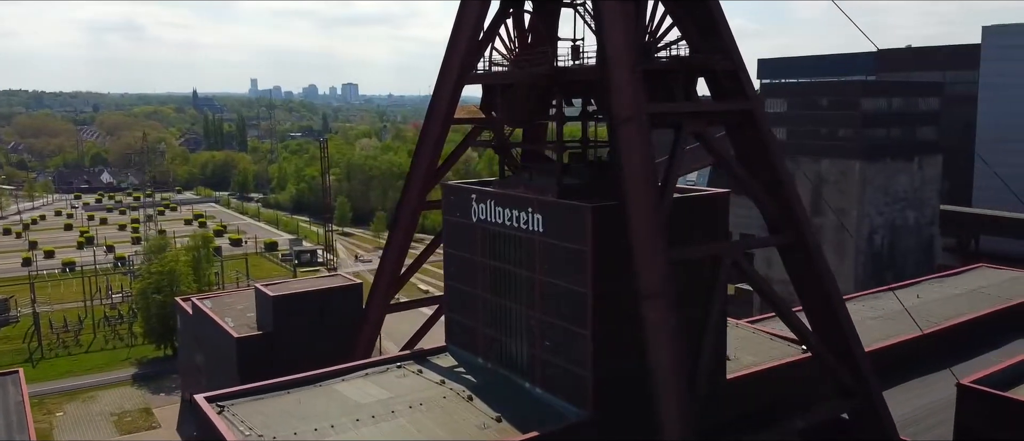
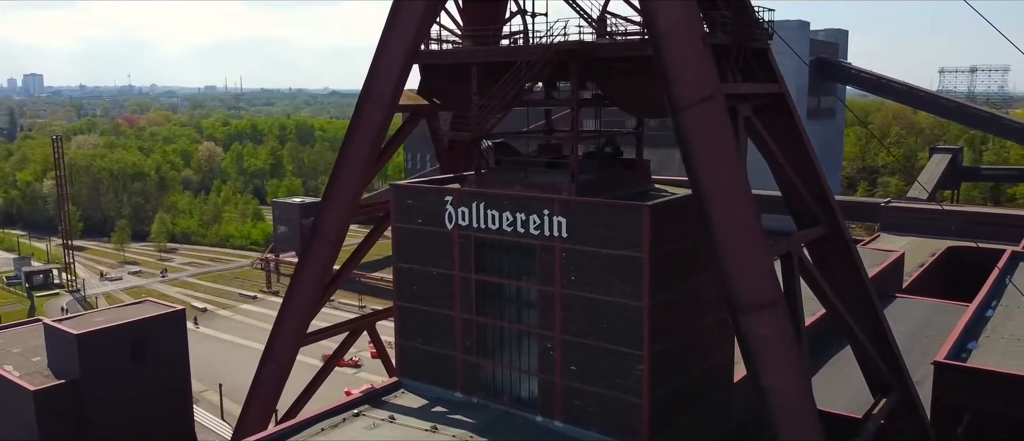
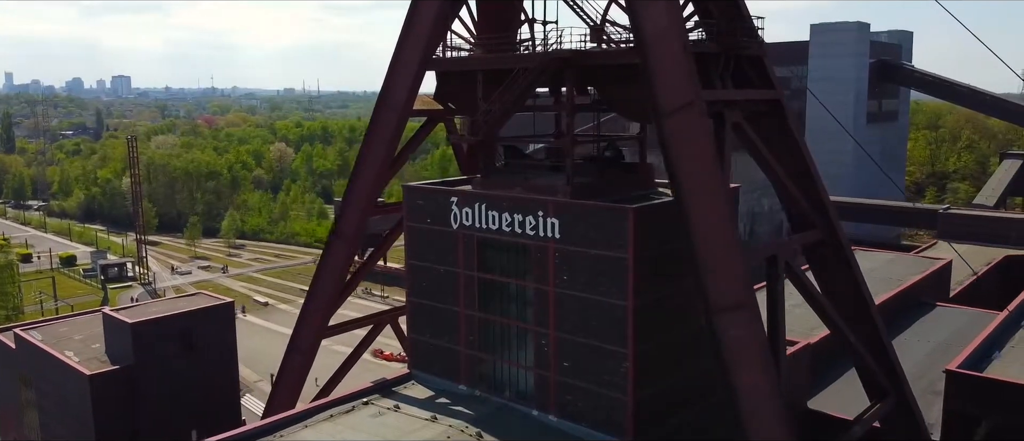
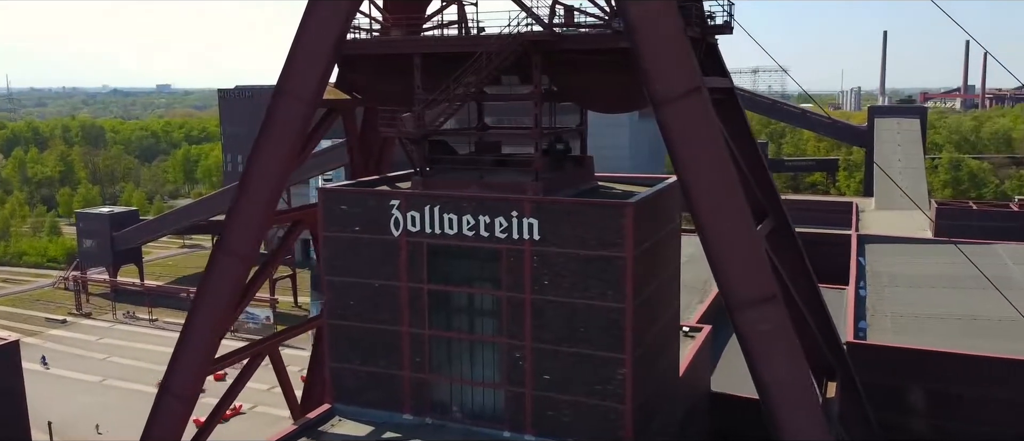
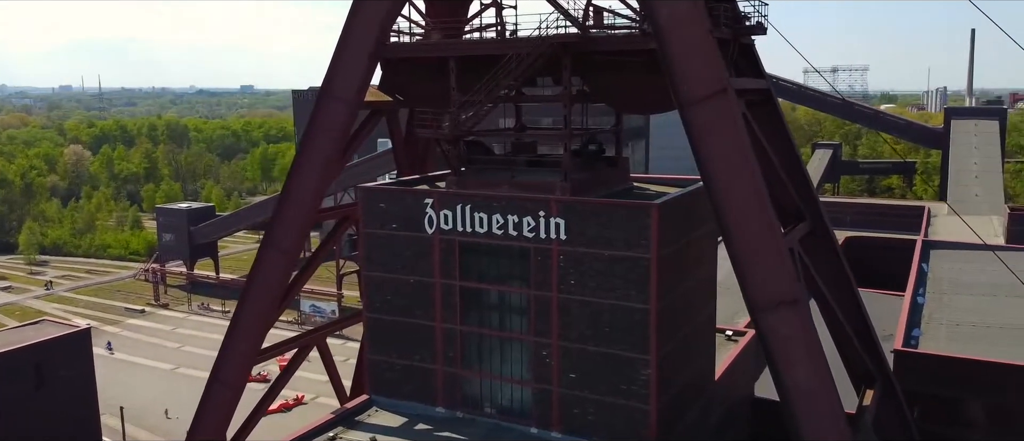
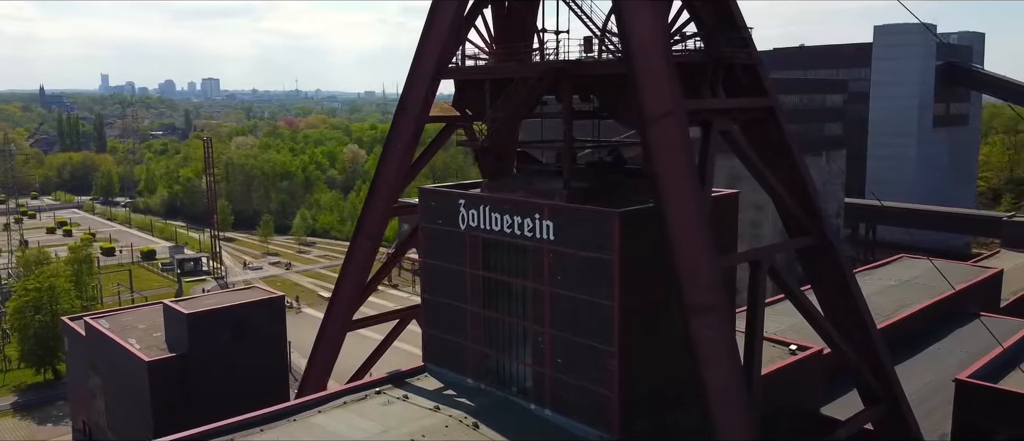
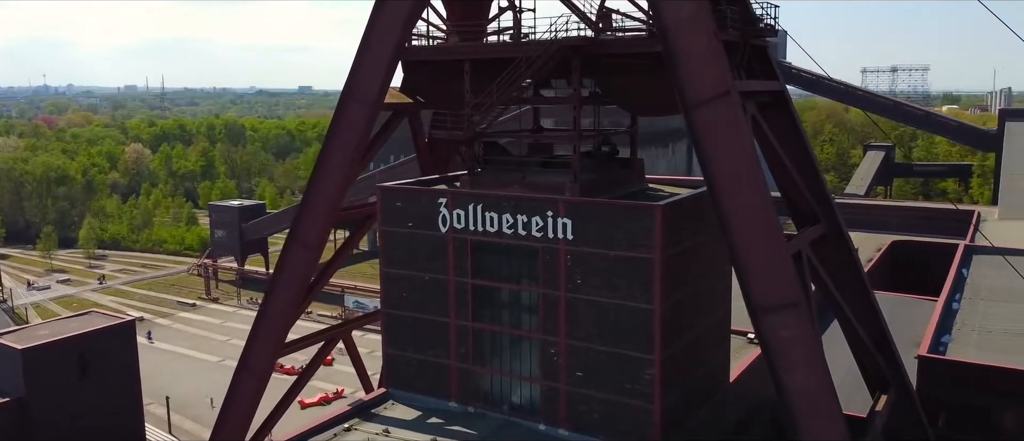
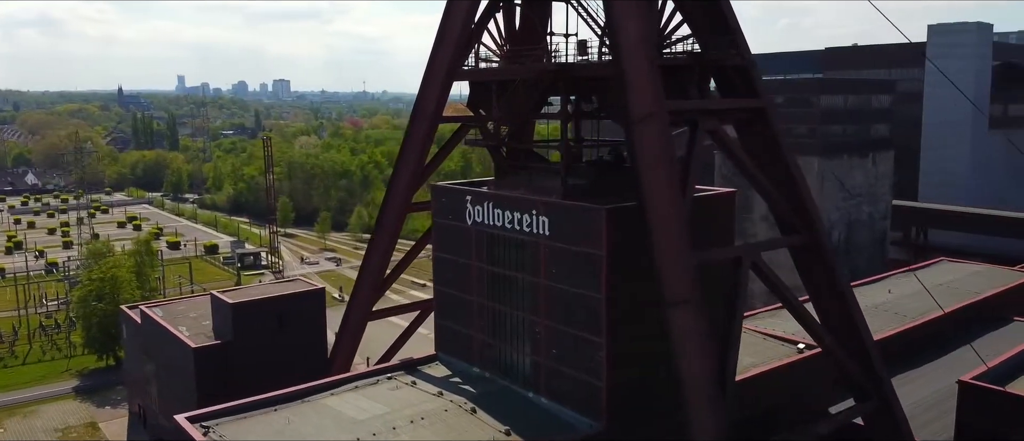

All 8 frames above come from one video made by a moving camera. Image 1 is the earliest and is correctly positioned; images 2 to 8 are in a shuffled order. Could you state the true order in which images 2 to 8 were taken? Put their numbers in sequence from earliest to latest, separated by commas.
8, 6, 3, 2, 7, 5, 4
